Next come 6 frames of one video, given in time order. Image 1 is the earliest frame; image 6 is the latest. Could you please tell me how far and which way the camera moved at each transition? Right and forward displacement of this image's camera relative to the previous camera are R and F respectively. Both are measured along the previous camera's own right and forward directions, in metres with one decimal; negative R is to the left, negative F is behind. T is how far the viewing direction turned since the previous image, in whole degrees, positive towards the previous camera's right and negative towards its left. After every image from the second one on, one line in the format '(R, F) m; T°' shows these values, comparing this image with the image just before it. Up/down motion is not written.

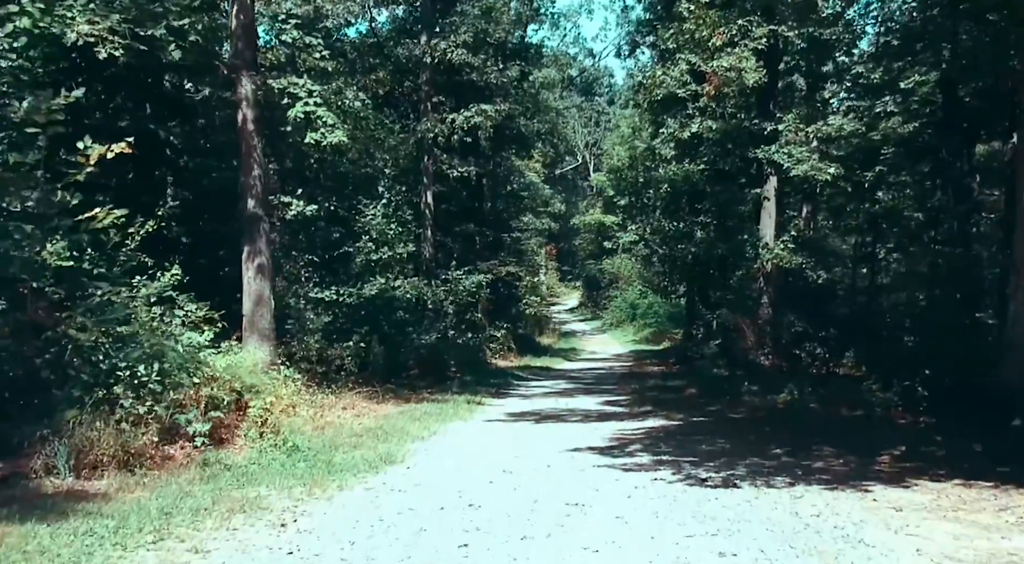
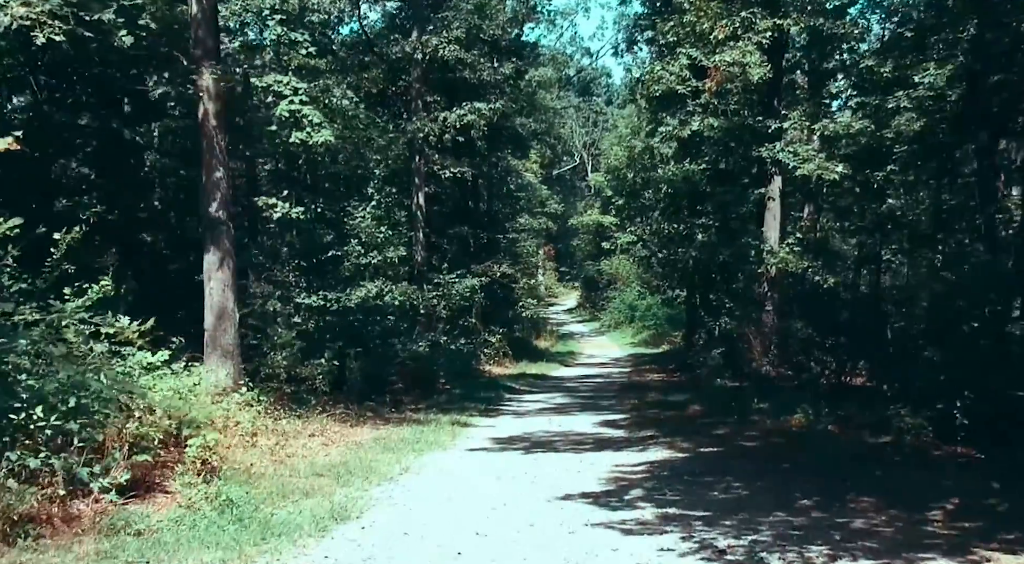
(+0.1, +1.0) m; 0°
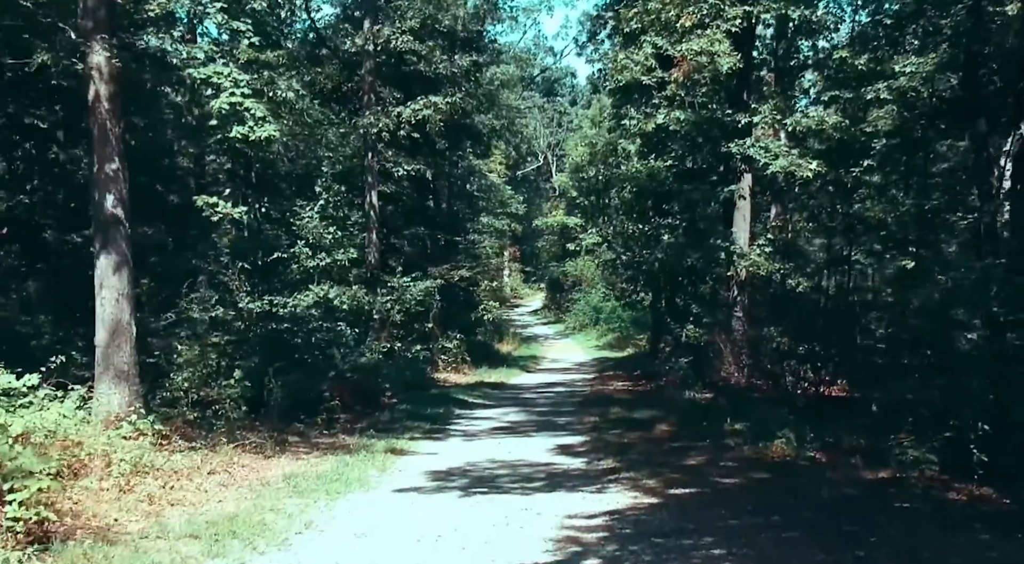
(+0.2, +1.3) m; +2°
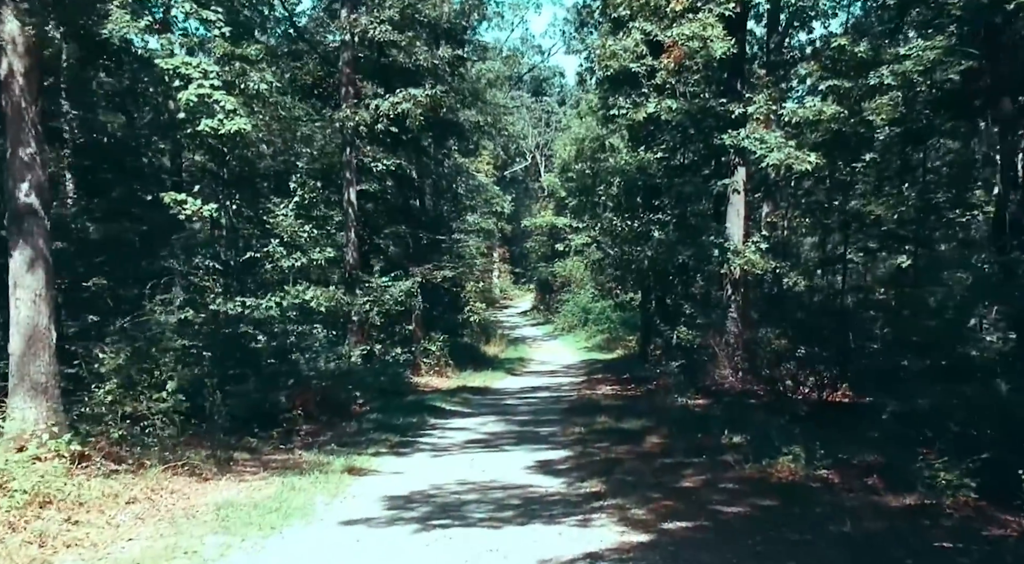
(+0.1, +1.0) m; +1°
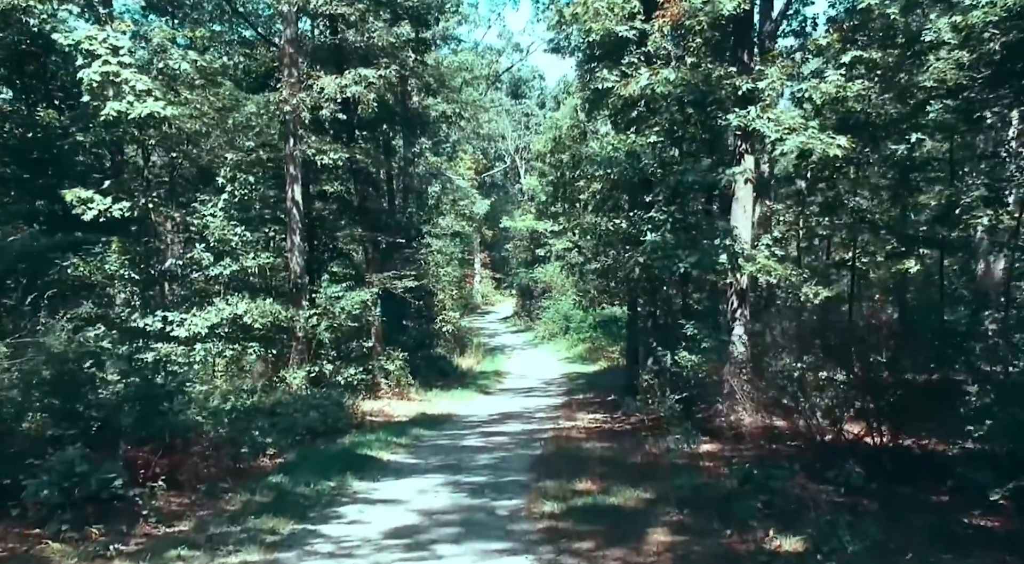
(+0.3, +3.2) m; +1°
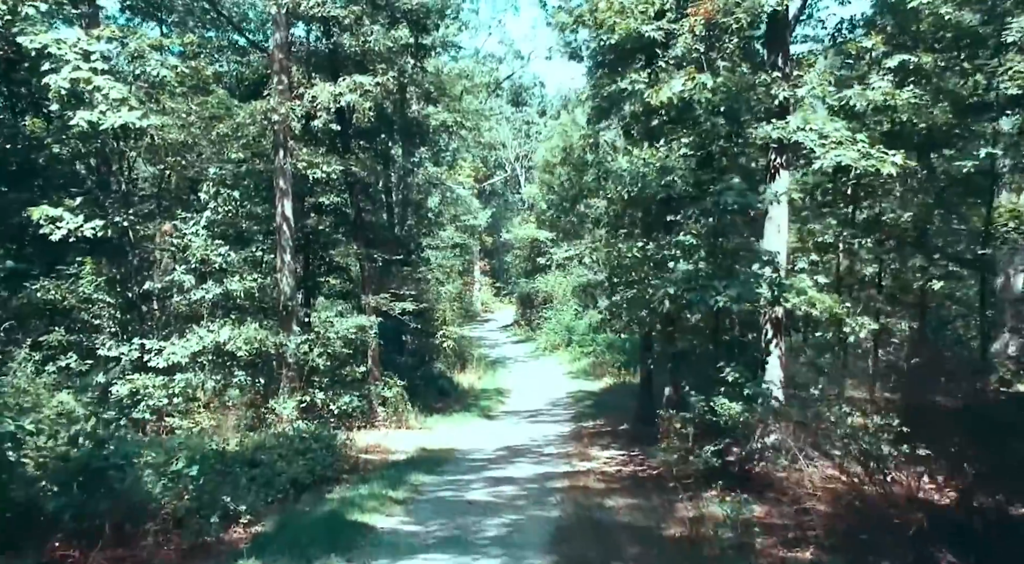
(-0.1, +1.6) m; 0°
